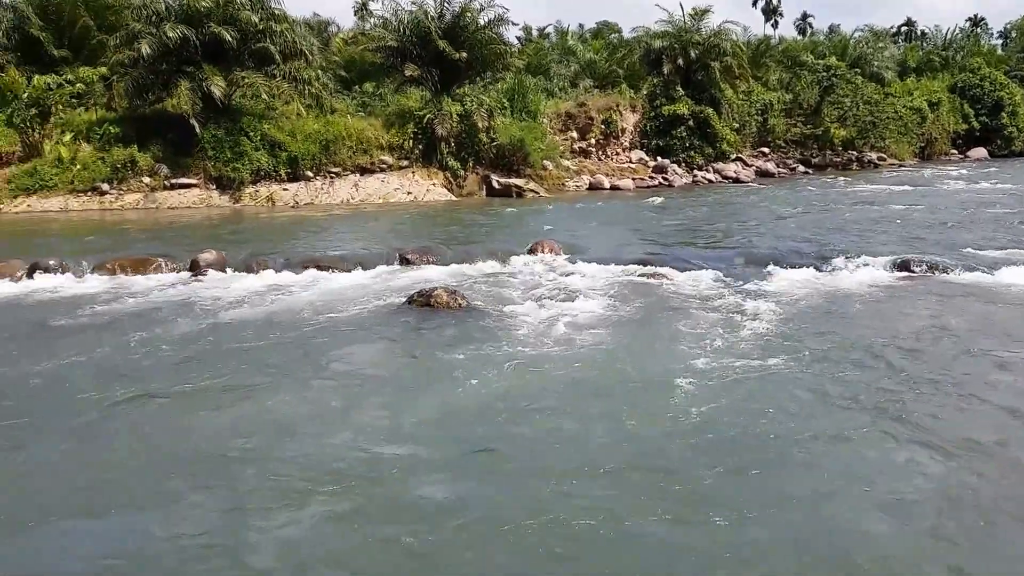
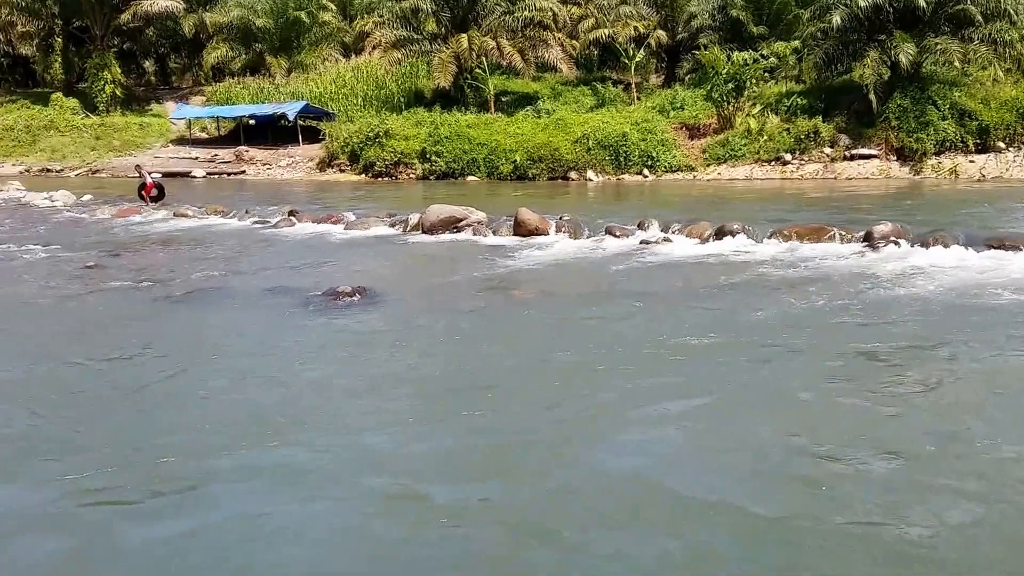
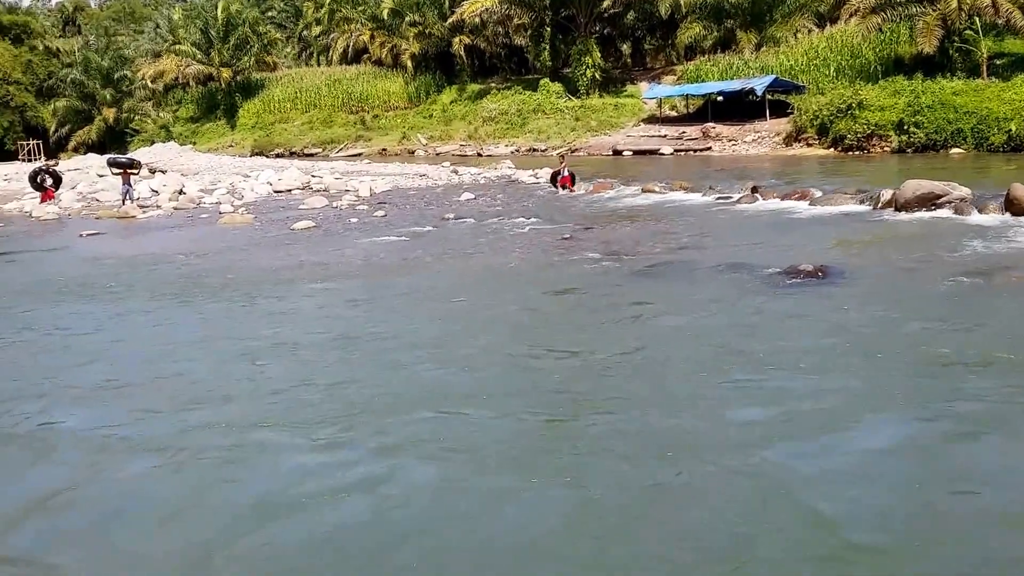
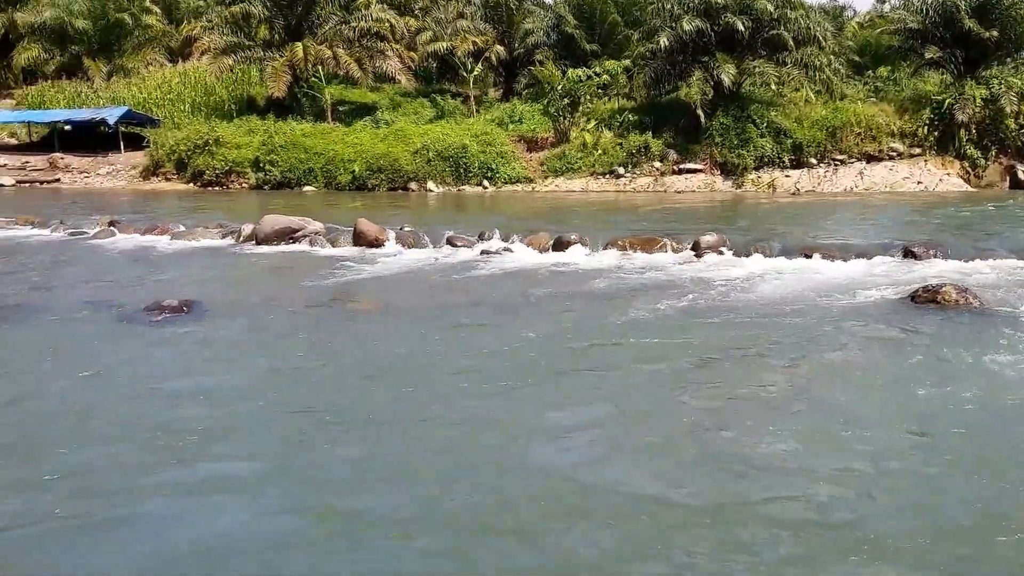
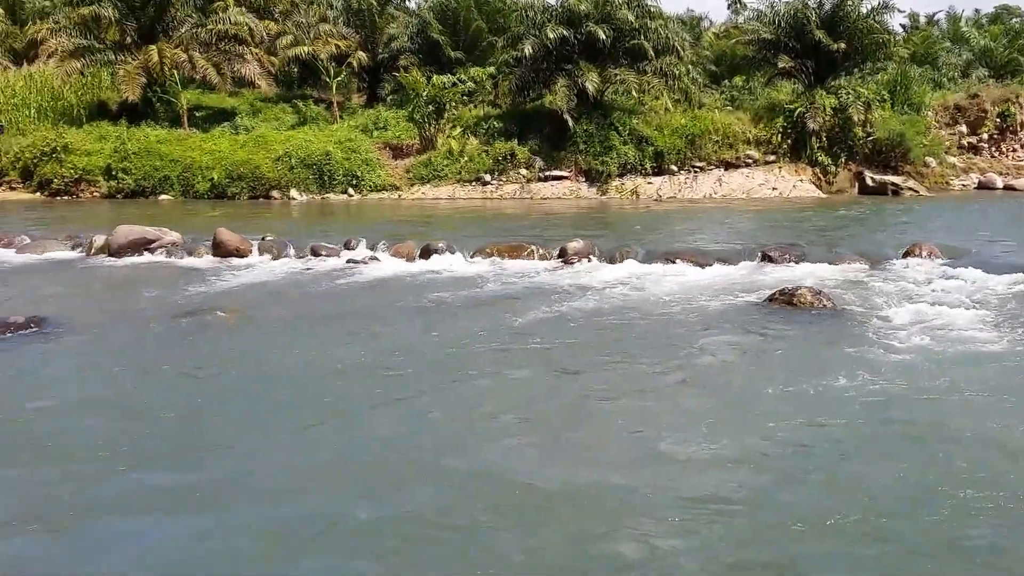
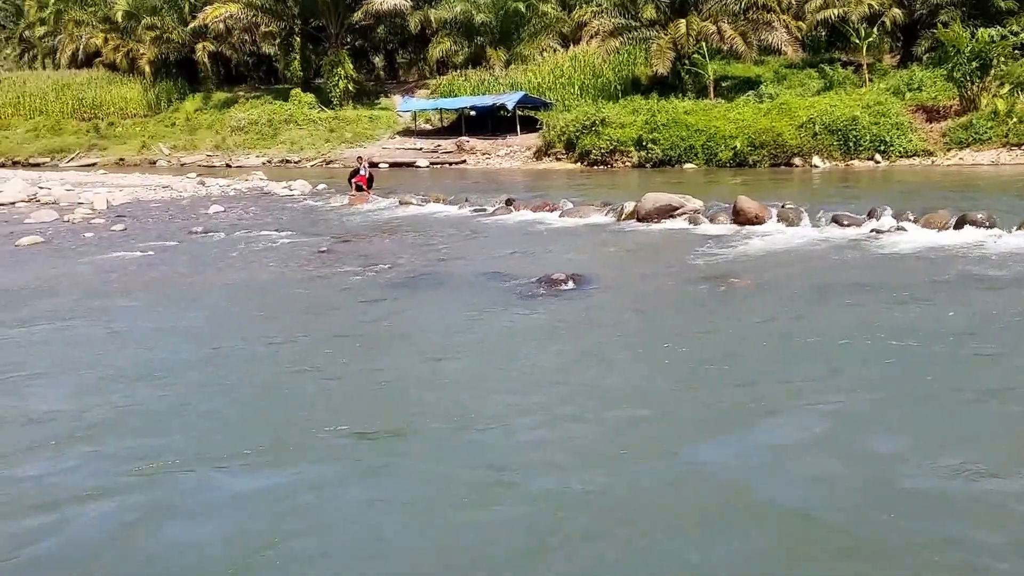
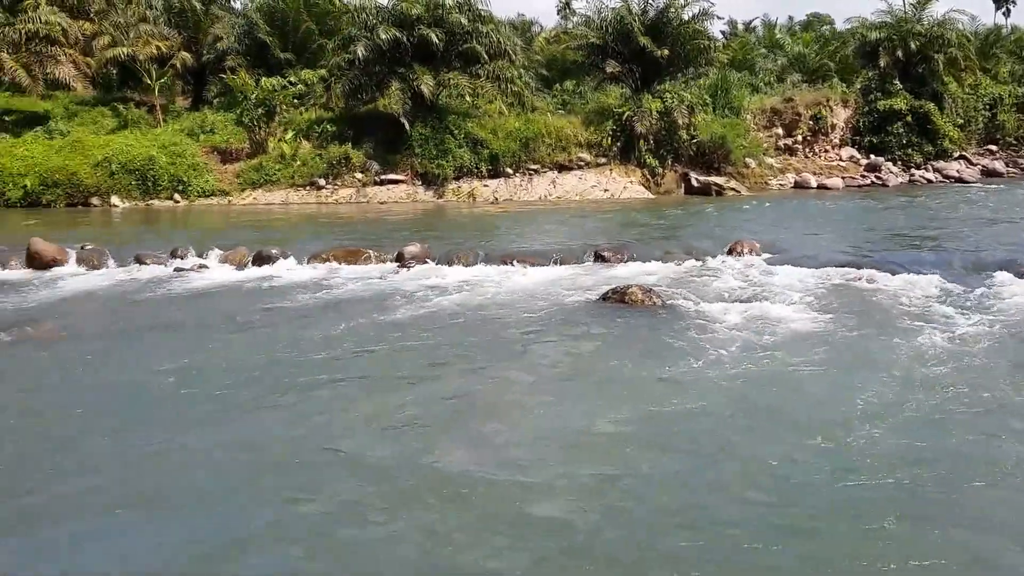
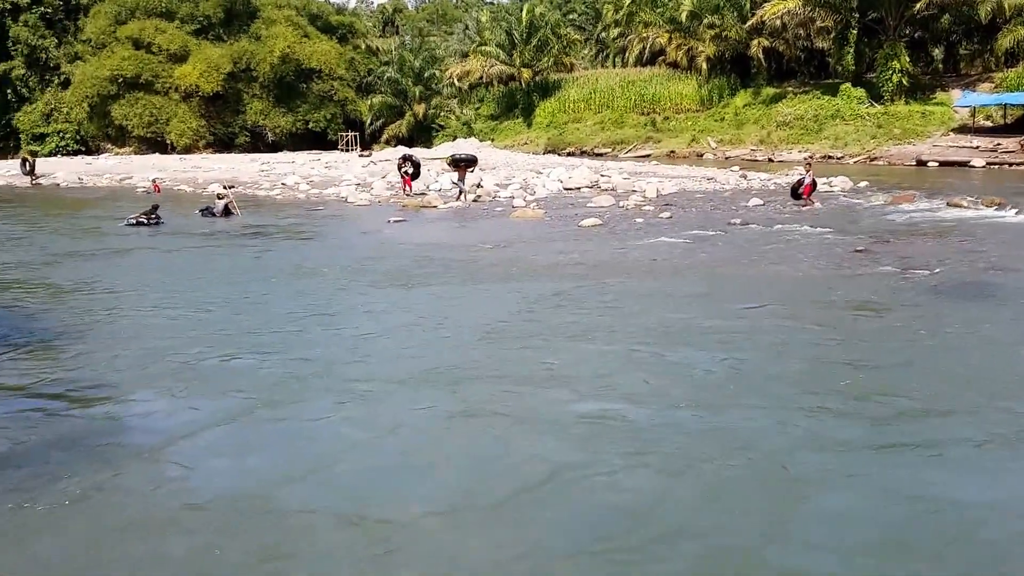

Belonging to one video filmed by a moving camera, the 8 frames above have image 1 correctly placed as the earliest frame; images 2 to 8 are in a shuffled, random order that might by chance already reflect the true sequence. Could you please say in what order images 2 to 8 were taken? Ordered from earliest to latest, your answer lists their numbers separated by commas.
7, 5, 4, 2, 6, 3, 8
